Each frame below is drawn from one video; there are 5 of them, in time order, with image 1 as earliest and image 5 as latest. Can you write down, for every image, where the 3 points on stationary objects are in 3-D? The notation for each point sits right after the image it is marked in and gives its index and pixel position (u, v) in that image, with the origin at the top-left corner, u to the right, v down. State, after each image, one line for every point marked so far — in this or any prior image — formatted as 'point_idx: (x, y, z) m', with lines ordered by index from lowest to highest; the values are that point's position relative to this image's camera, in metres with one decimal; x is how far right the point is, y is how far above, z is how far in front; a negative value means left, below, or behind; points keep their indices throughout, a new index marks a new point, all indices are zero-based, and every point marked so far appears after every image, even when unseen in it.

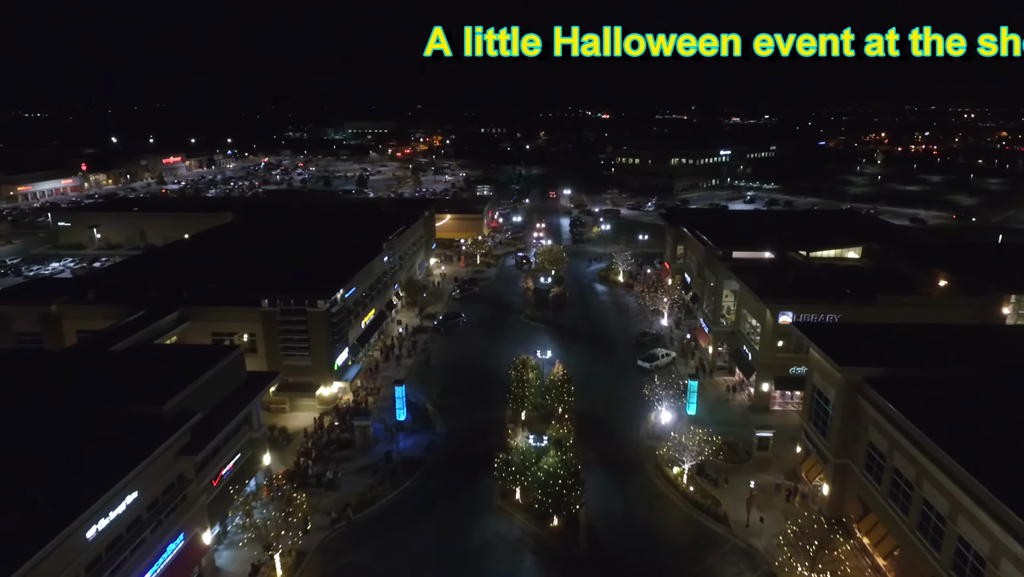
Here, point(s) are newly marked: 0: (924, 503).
0: (+11.2, -5.8, +16.9) m
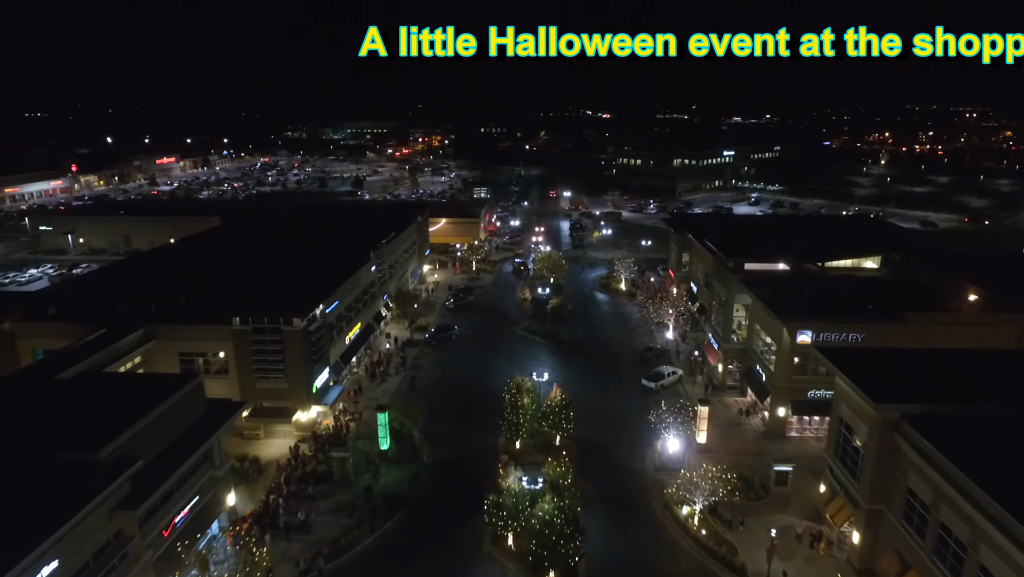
0: (+10.9, -6.5, +14.4) m
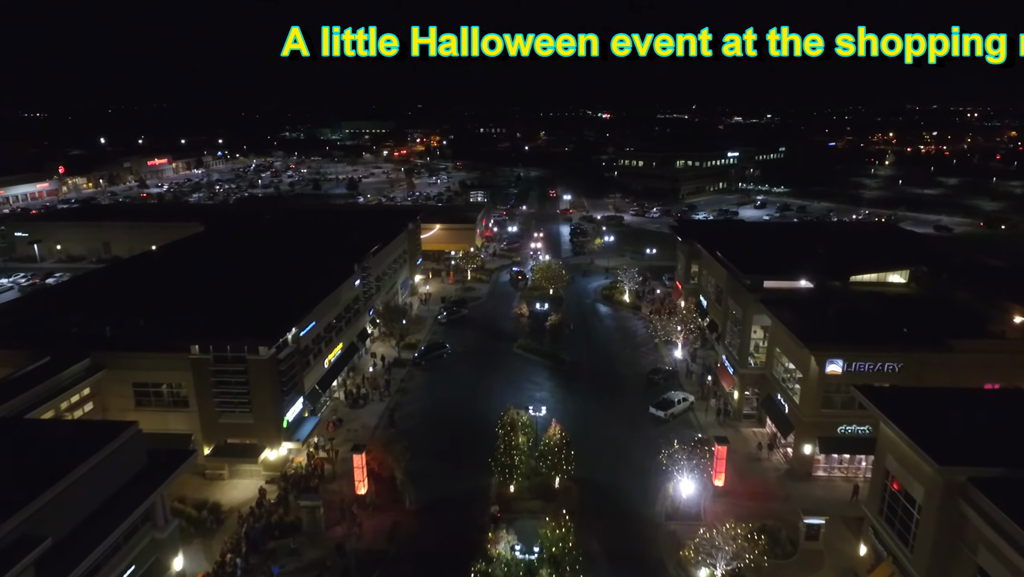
0: (+10.6, -7.4, +11.5) m
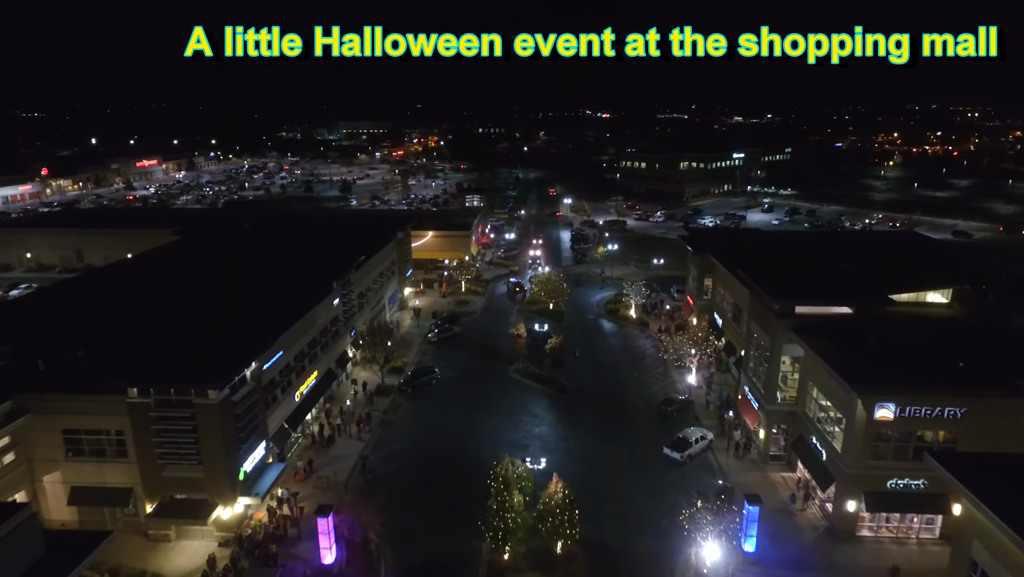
0: (+10.5, -8.4, +8.1) m
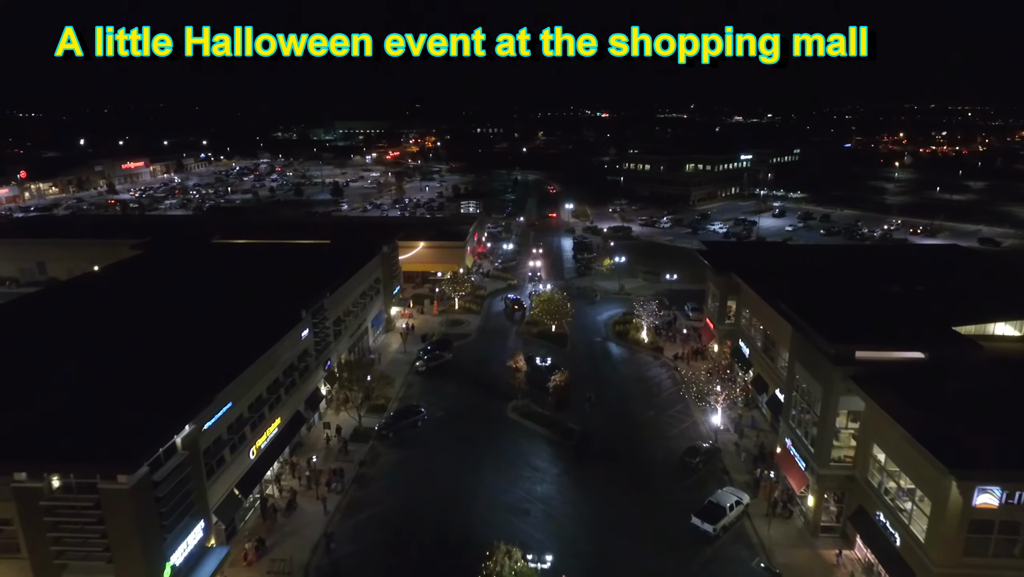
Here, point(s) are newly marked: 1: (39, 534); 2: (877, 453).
0: (+10.4, -9.7, +3.7) m
1: (-11.9, -6.1, +15.8) m
2: (+11.3, -5.0, +19.2) m
